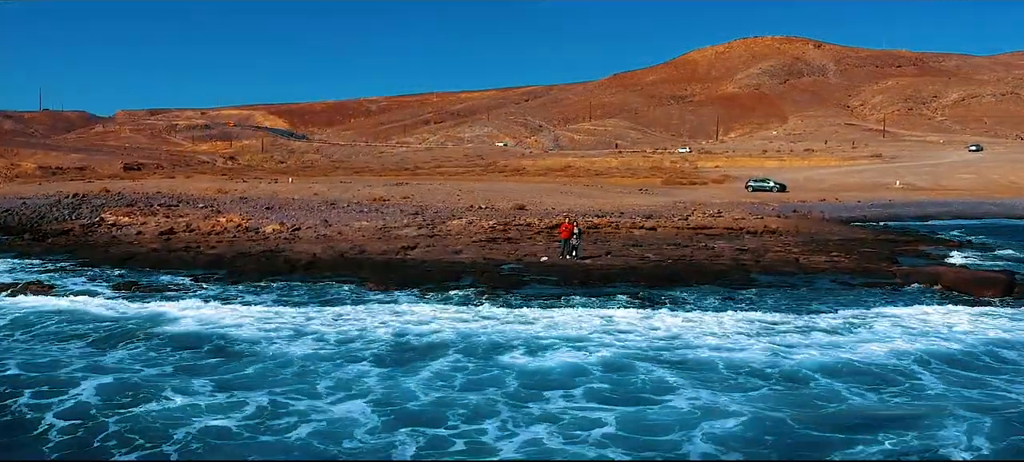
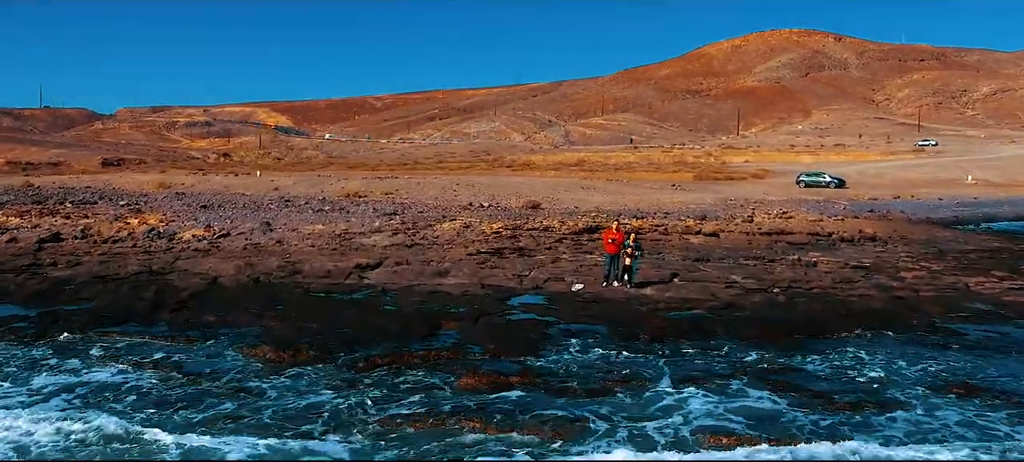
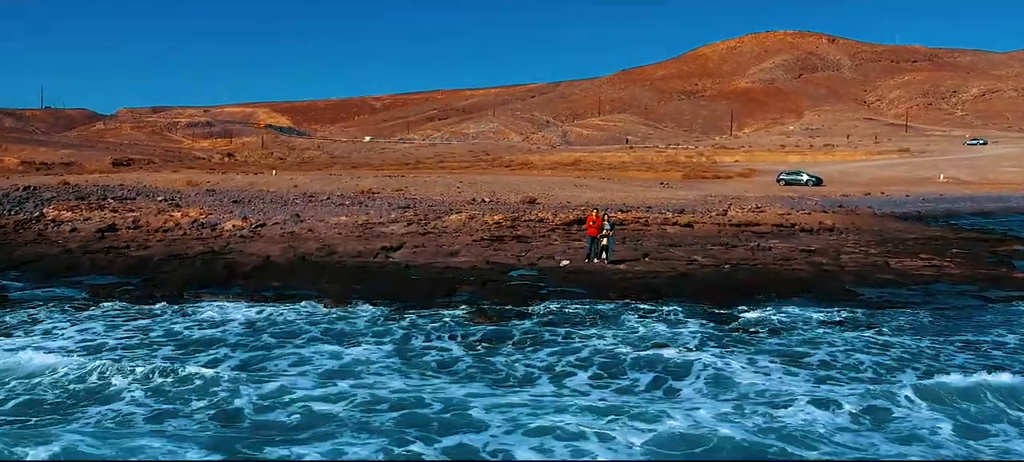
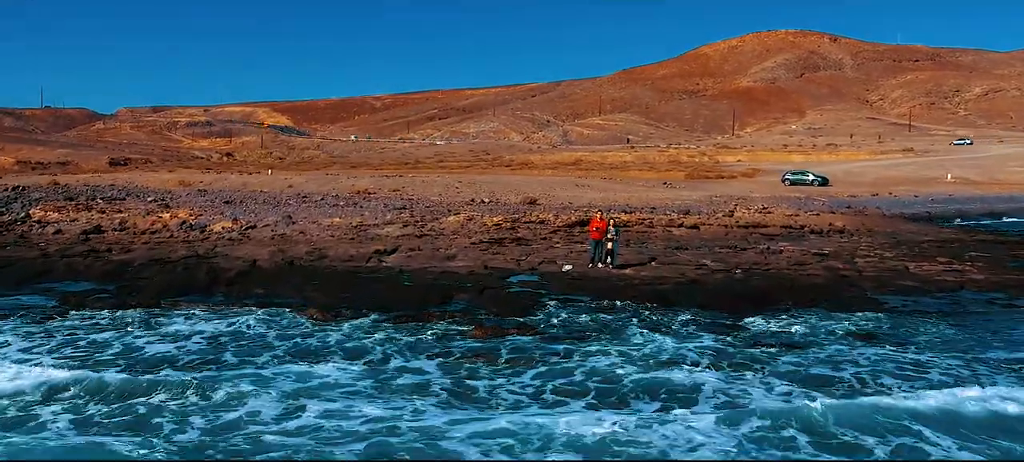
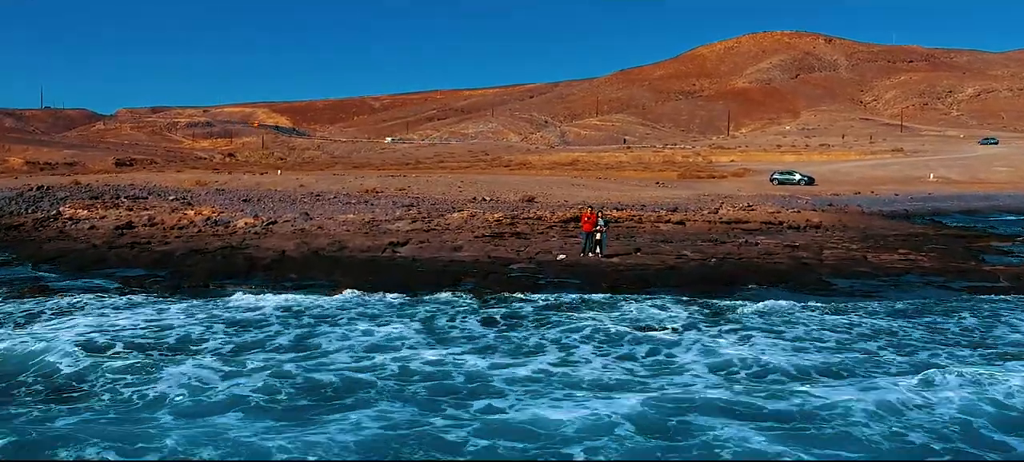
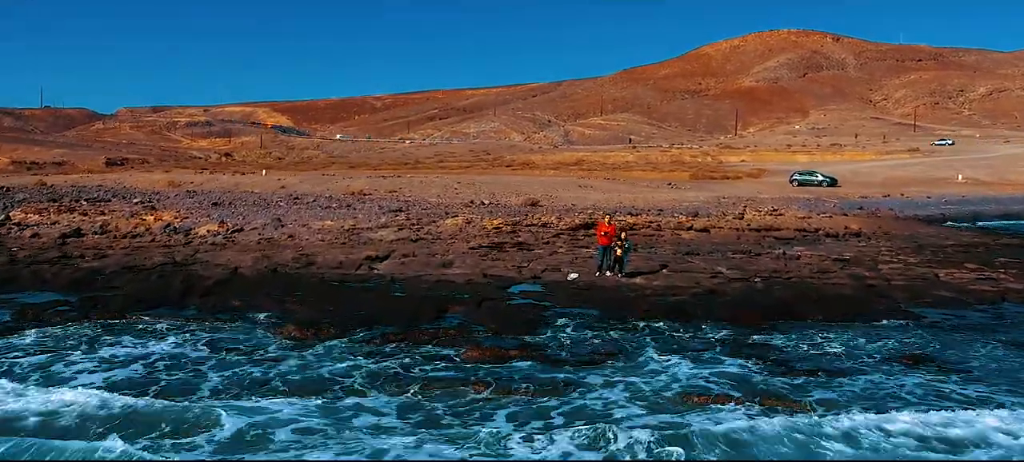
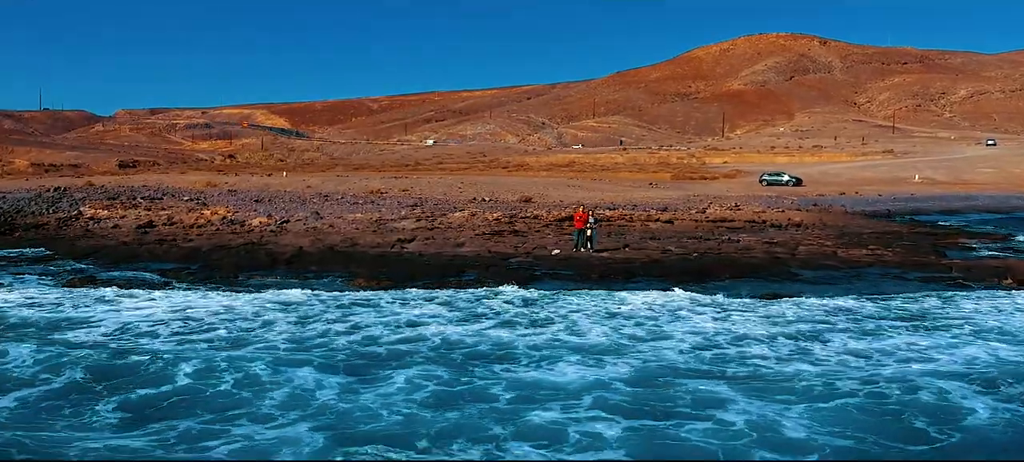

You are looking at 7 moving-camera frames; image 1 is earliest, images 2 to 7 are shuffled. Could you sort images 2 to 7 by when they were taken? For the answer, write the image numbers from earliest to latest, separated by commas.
7, 5, 3, 4, 6, 2
